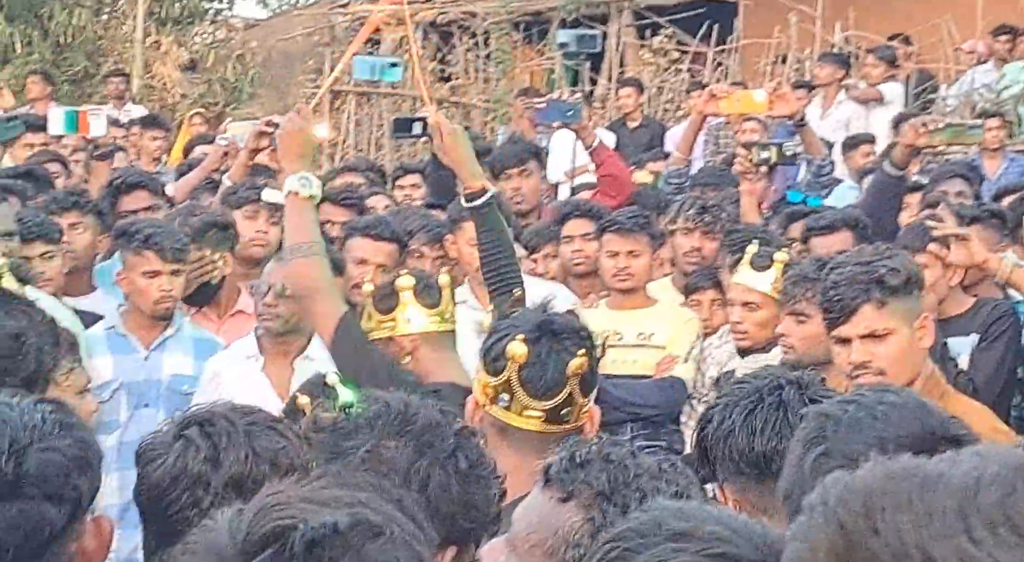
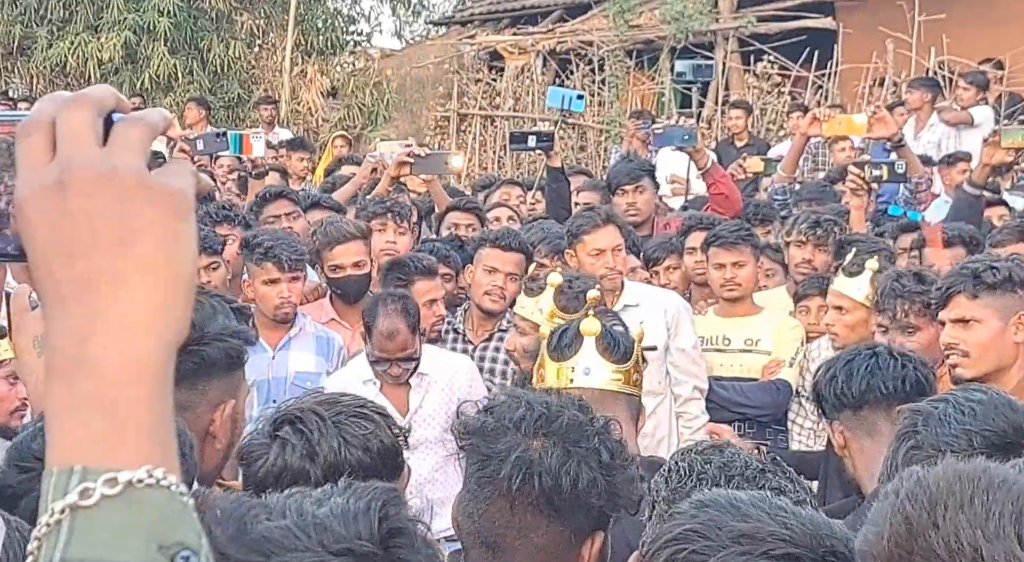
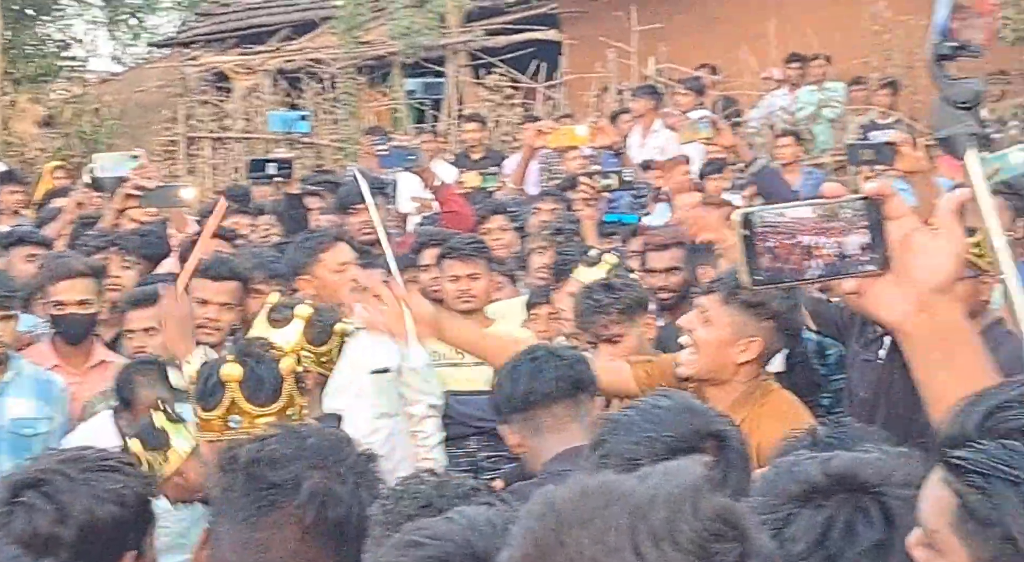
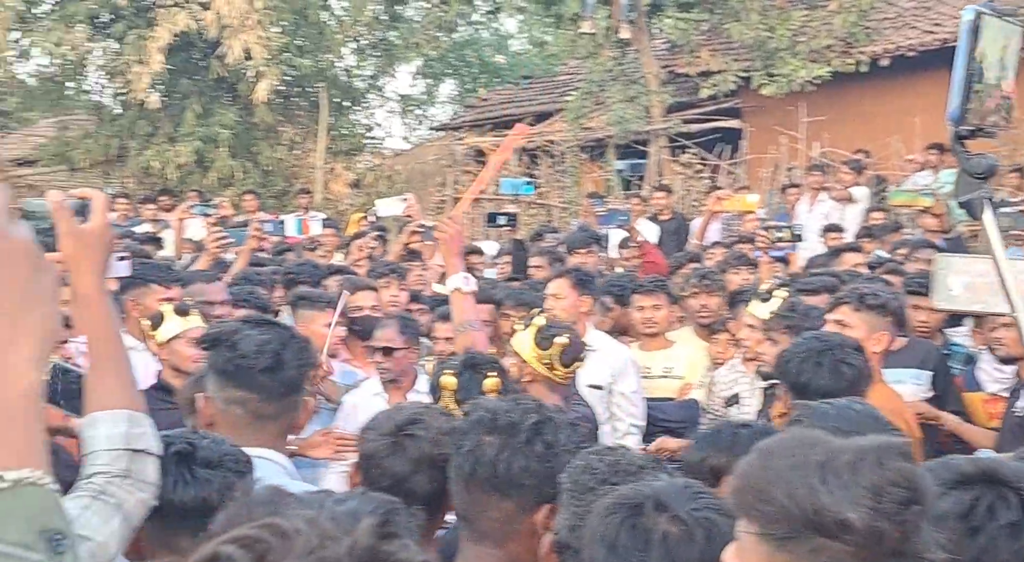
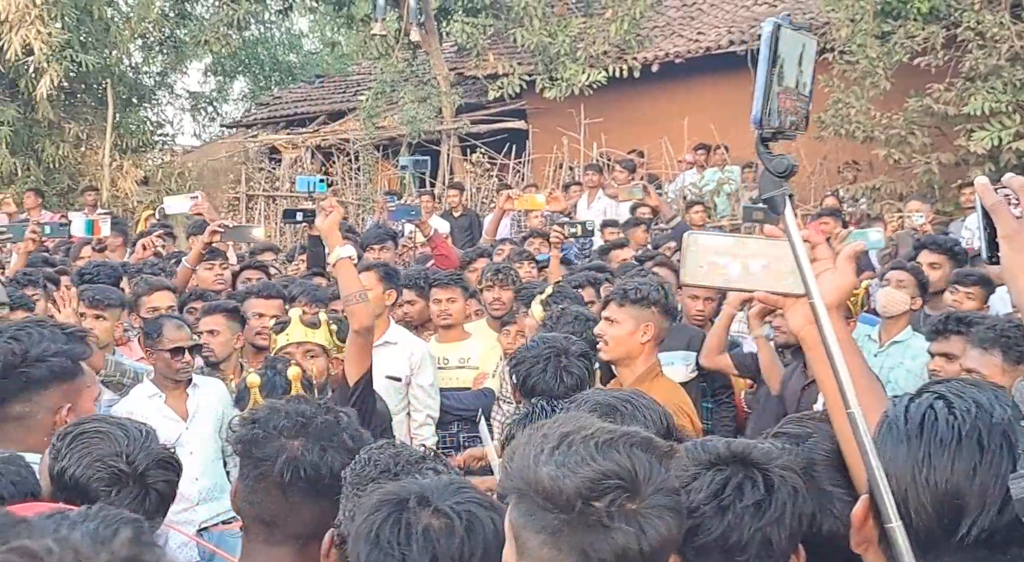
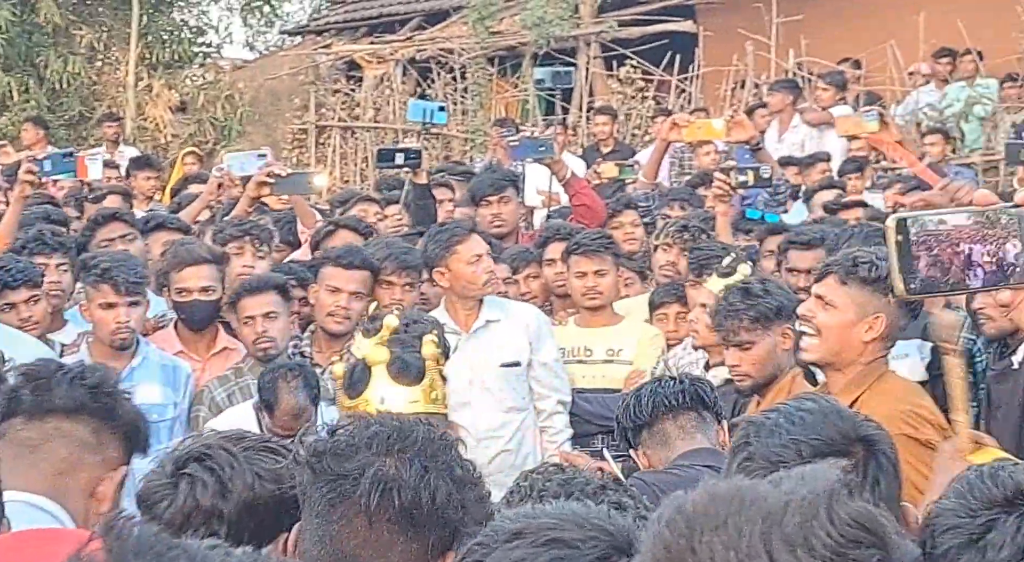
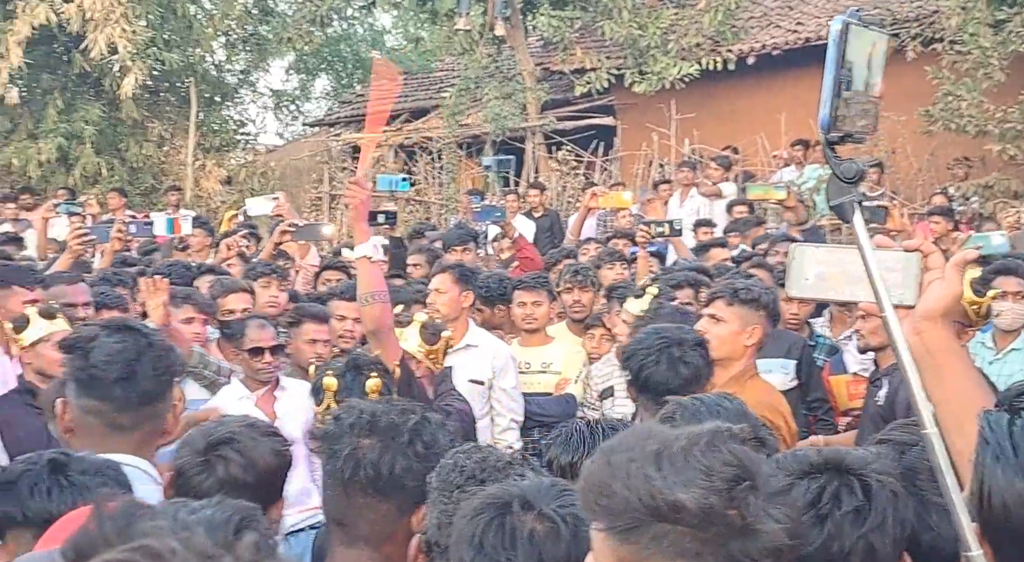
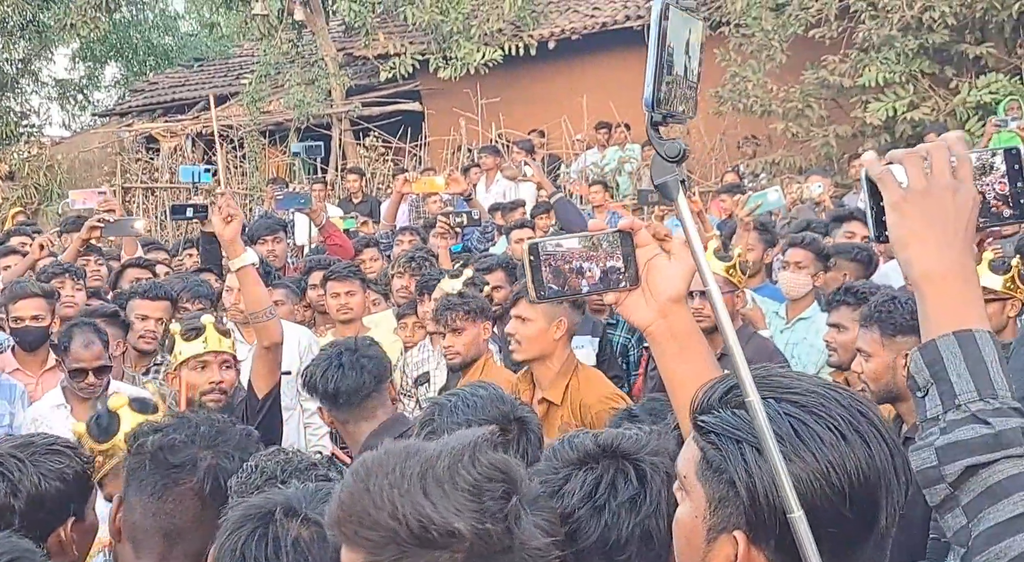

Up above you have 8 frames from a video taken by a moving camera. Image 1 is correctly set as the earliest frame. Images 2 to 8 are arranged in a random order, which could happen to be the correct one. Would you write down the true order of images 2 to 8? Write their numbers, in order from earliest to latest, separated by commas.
2, 6, 3, 8, 5, 7, 4
